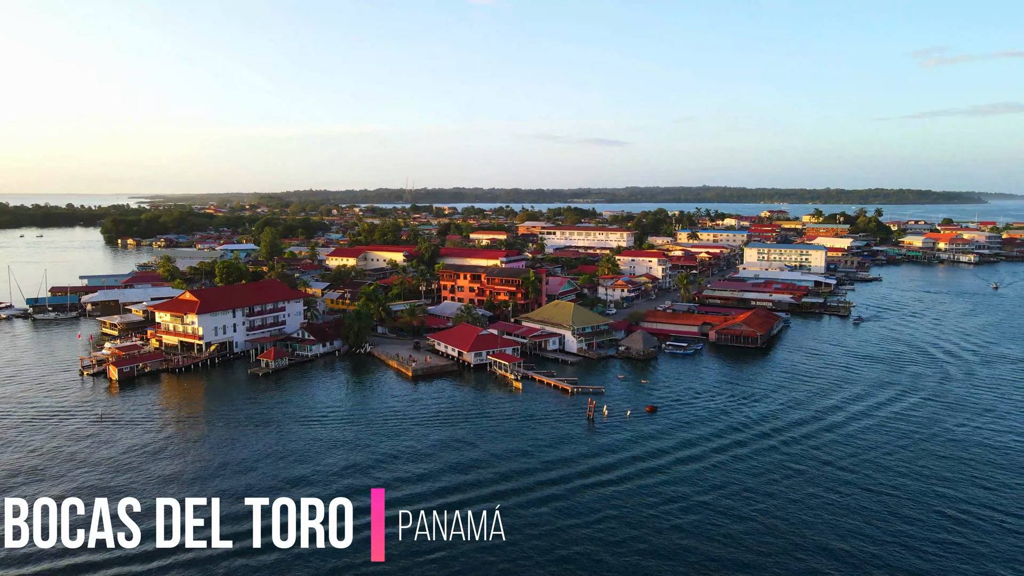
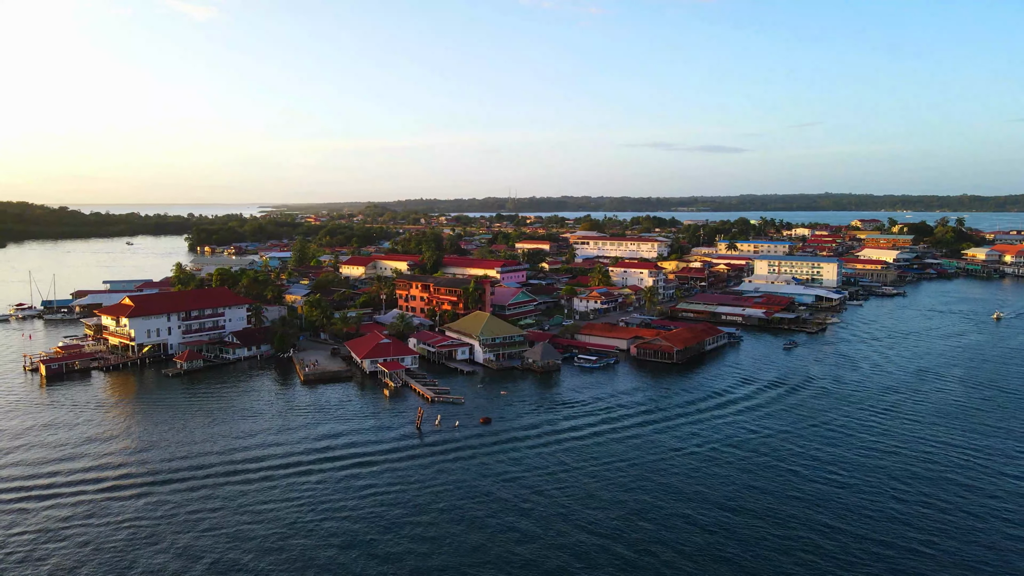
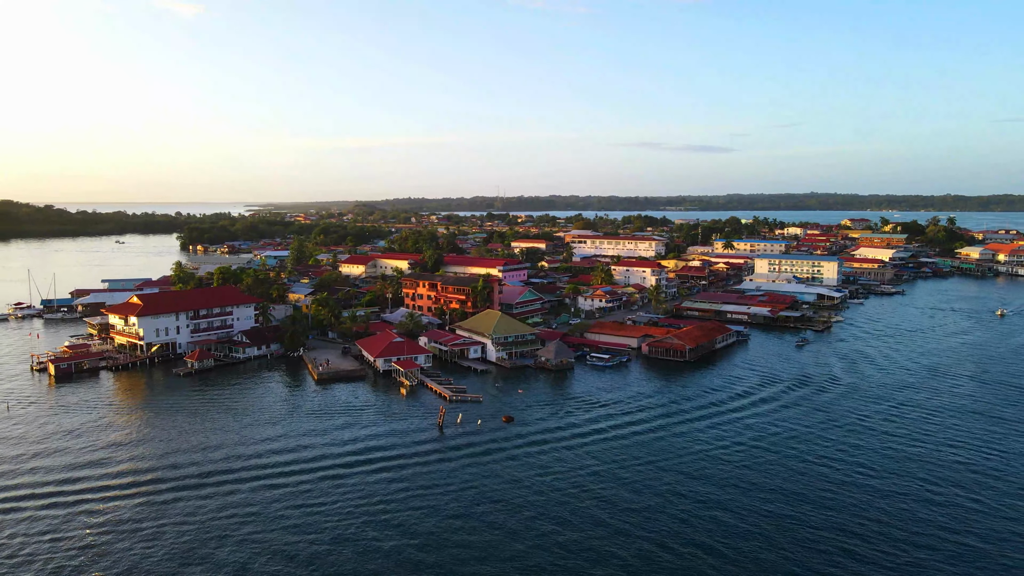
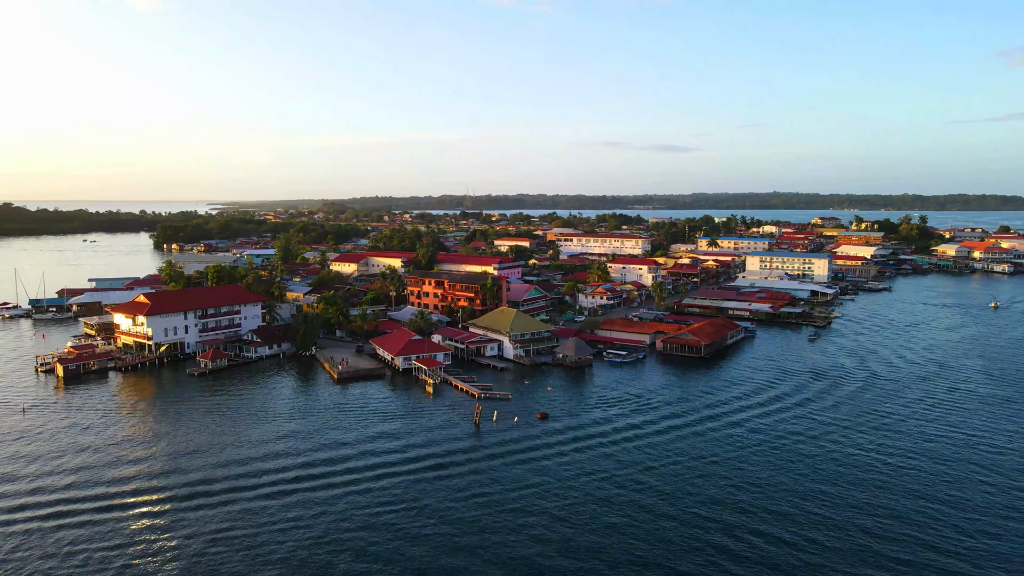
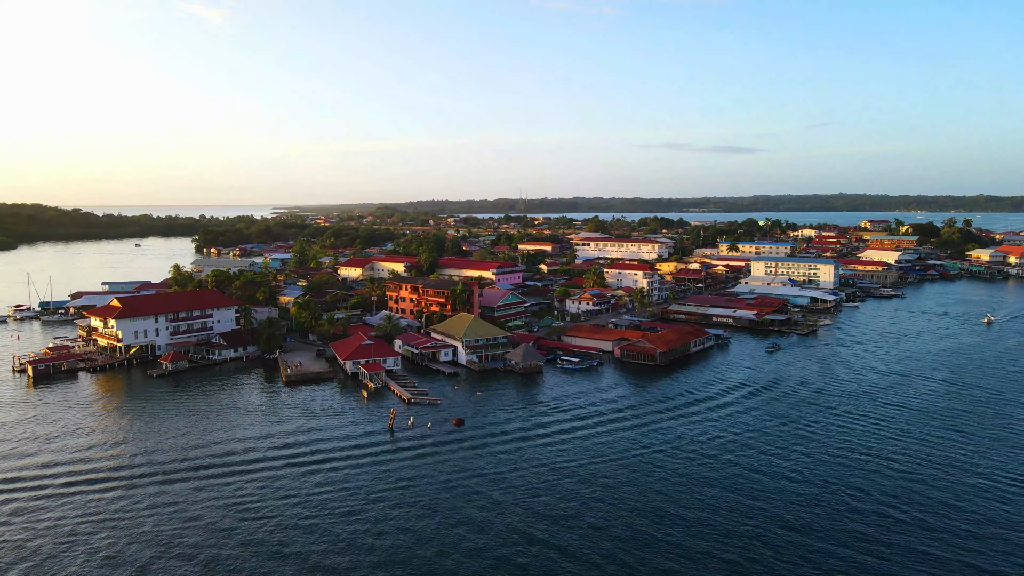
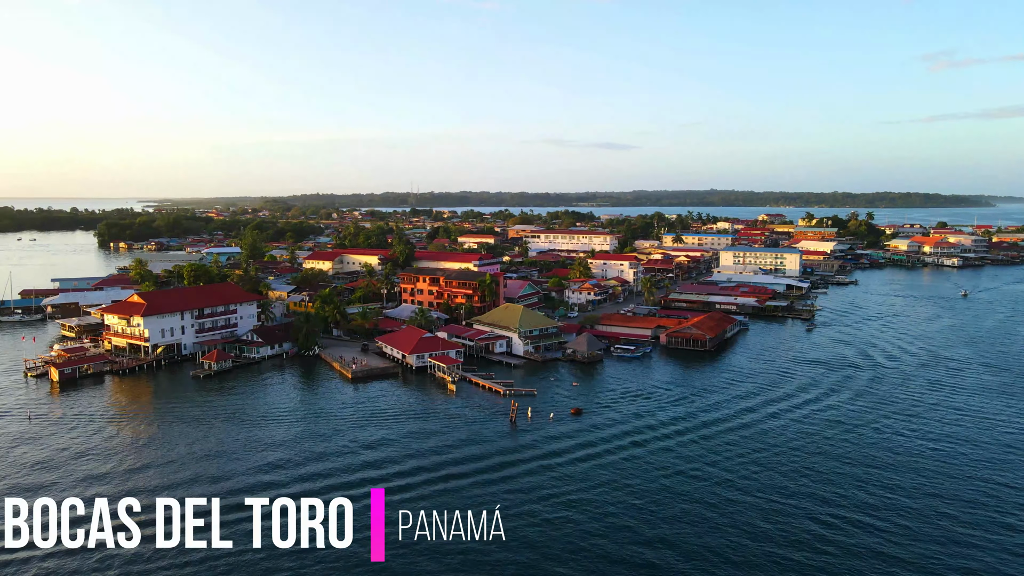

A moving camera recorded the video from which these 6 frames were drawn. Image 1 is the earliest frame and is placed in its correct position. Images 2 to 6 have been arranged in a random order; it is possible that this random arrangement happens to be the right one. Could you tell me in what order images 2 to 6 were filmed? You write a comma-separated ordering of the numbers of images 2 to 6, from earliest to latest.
6, 4, 3, 2, 5
